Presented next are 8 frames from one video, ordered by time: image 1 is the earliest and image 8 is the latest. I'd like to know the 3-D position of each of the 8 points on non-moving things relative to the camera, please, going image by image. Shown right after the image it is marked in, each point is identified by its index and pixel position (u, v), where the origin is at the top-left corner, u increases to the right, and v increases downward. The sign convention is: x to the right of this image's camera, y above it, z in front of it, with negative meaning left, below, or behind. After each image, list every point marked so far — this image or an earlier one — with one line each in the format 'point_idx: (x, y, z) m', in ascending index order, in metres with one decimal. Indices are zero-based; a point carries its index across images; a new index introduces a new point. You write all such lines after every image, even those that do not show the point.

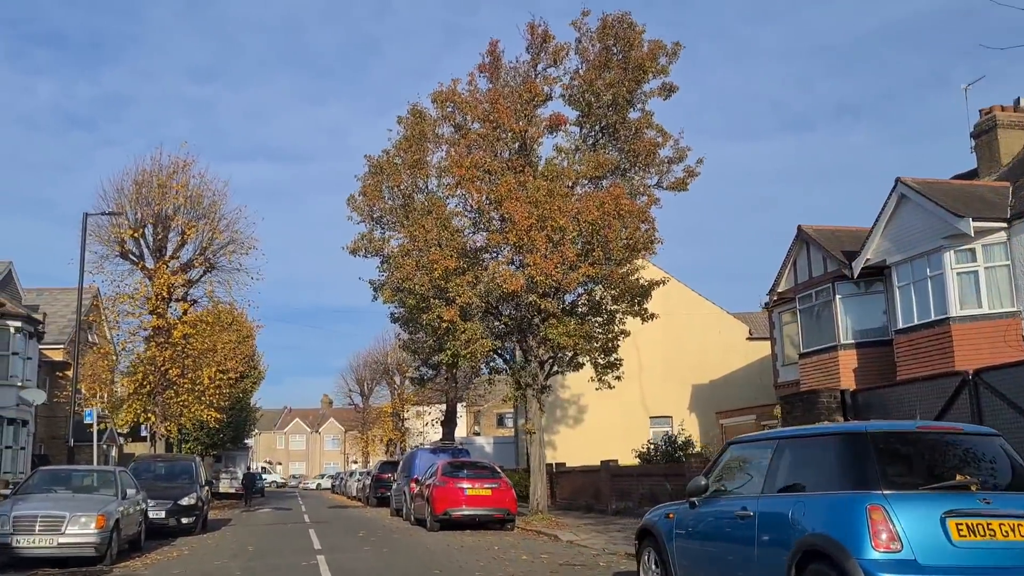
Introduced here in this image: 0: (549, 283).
0: (+0.8, +0.1, +19.1) m
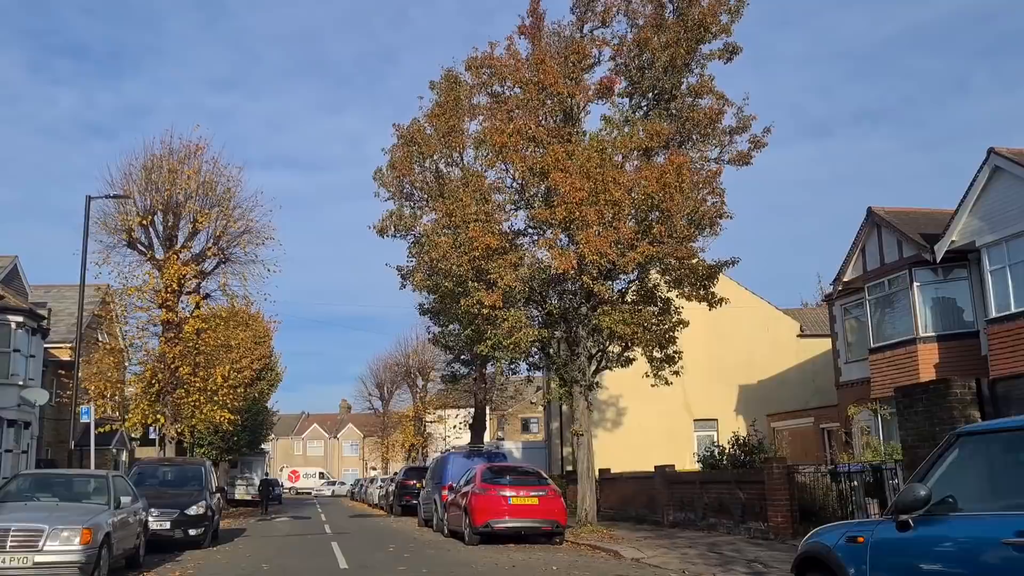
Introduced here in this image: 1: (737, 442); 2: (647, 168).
0: (+1.7, +0.4, +16.9) m
1: (+4.4, -3.0, +18.0) m
2: (+2.4, +2.2, +16.9) m
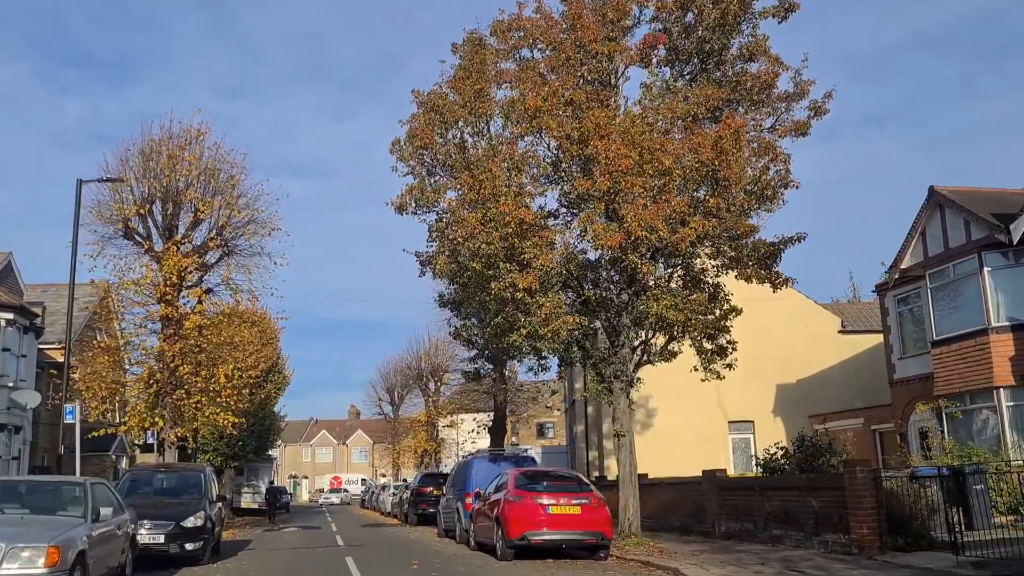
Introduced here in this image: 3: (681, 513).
0: (+2.2, +0.7, +15.0) m
1: (+5.0, -2.7, +16.0) m
2: (+3.0, +2.5, +14.9) m
3: (+3.5, -4.6, +18.8) m
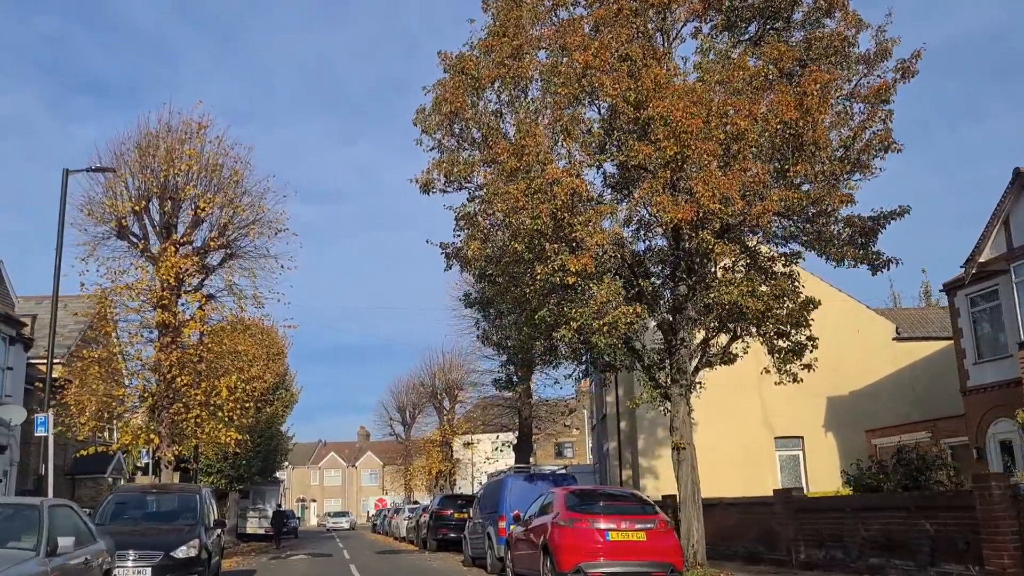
0: (+2.9, +1.0, +12.7) m
1: (+5.7, -2.5, +13.6) m
2: (+3.7, +2.7, +12.7) m
3: (+4.2, -4.4, +16.4) m
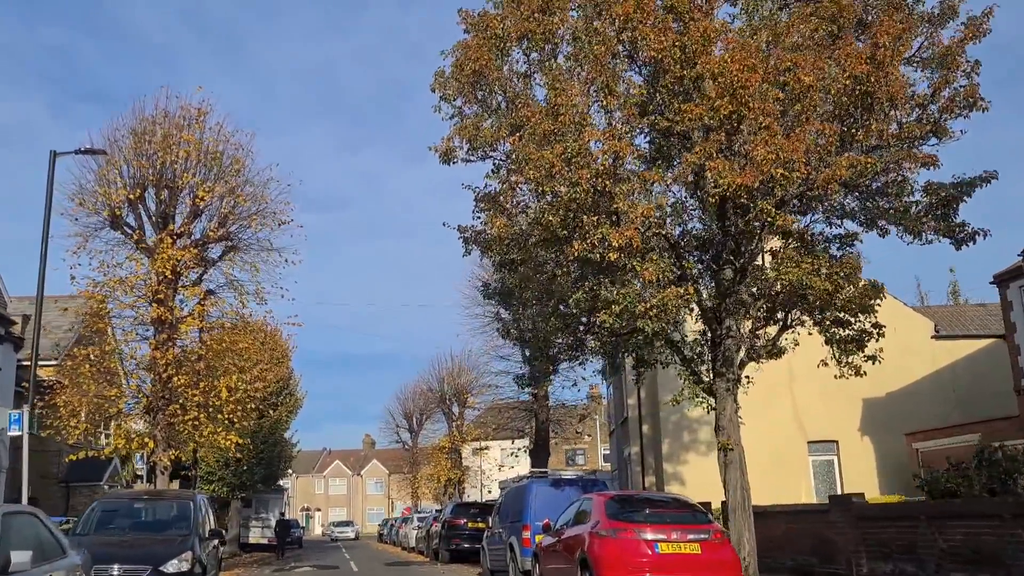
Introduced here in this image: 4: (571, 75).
0: (+3.3, +1.2, +11.2) m
1: (+6.1, -2.2, +12.1) m
2: (+4.1, +3.0, +11.2) m
3: (+4.6, -4.2, +14.9) m
4: (+0.8, +2.8, +12.2) m
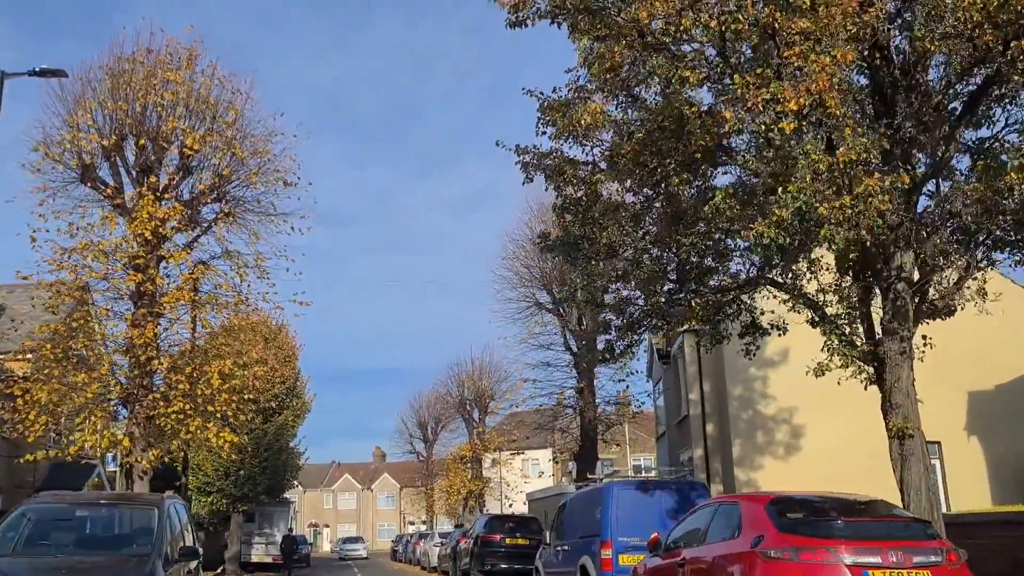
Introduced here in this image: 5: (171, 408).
0: (+4.2, +2.1, +7.4) m
1: (+7.0, -1.4, +8.3) m
2: (+5.0, +3.8, +7.5) m
3: (+5.6, -3.4, +11.0) m
4: (+1.7, +3.6, +8.5) m
5: (-6.5, -2.4, +17.9) m
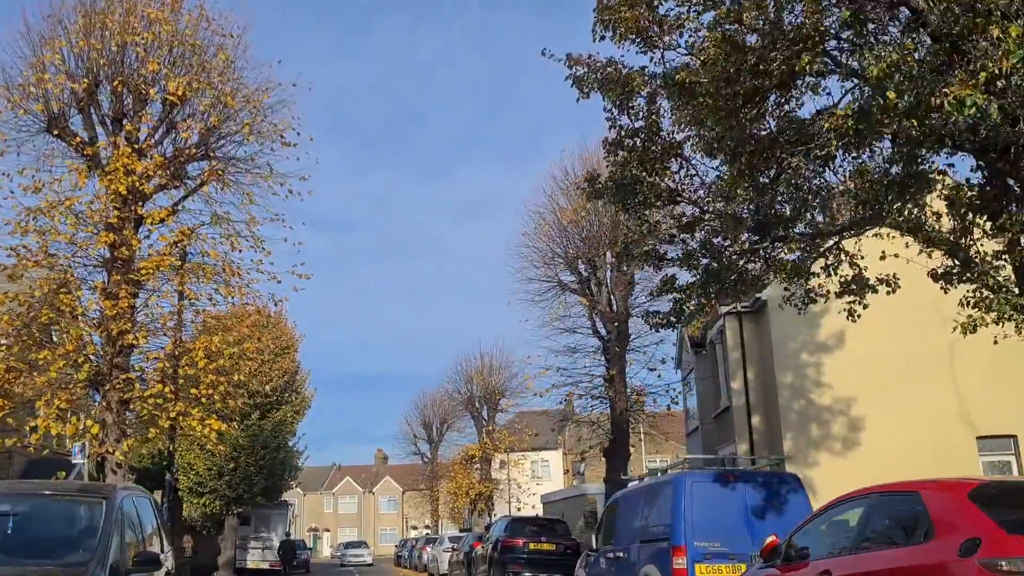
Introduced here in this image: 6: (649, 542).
0: (+4.7, +2.7, +5.1) m
1: (+7.6, -0.7, +5.9) m
2: (+5.5, +4.5, +5.1) m
3: (+6.1, -2.8, +8.6) m
4: (+2.2, +4.2, +6.1) m
5: (-6.0, -1.8, +15.5) m
6: (+1.5, -2.9, +10.8) m
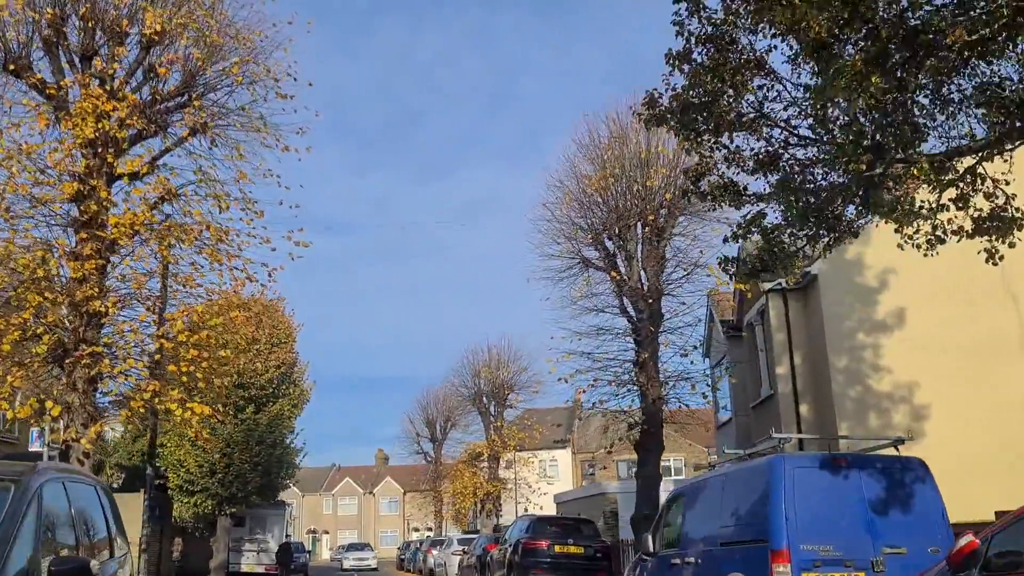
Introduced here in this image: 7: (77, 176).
0: (+5.2, +3.3, +3.0) m
1: (+8.0, -0.2, +3.8) m
2: (+6.0, +5.0, +3.1) m
3: (+6.5, -2.3, +6.5) m
4: (+2.7, +4.8, +4.1) m
5: (-5.6, -1.2, +13.4) m
6: (+1.9, -2.3, +8.7) m
7: (-6.3, +1.5, +13.6) m
